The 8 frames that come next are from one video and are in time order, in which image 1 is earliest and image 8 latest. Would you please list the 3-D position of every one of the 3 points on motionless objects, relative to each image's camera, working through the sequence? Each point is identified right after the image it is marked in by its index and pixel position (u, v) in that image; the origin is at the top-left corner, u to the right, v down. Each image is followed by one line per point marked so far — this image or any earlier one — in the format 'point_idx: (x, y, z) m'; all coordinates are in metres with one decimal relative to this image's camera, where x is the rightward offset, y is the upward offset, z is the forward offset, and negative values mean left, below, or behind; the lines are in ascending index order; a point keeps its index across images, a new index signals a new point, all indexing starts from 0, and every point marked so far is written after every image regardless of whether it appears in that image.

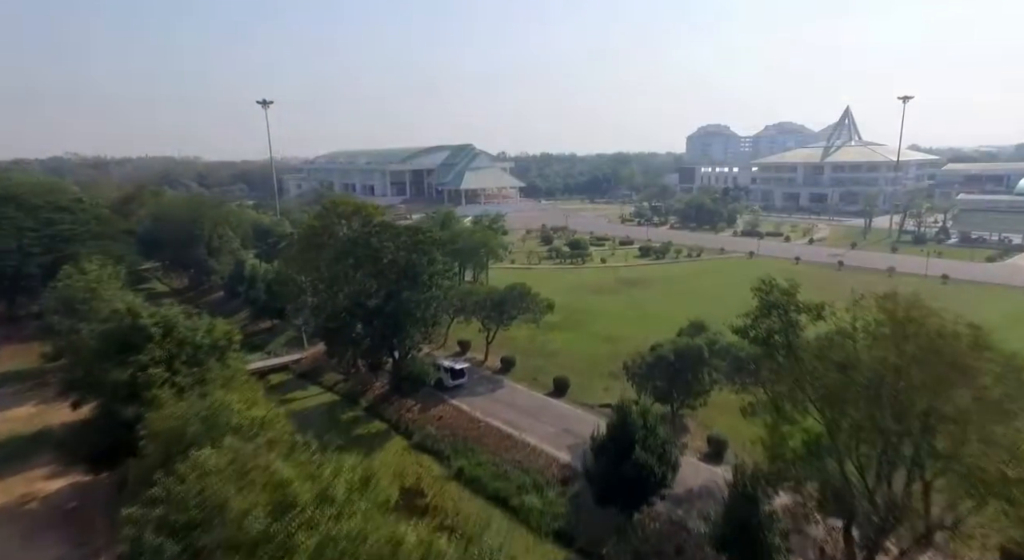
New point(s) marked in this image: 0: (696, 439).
0: (+3.8, -3.3, +11.9) m
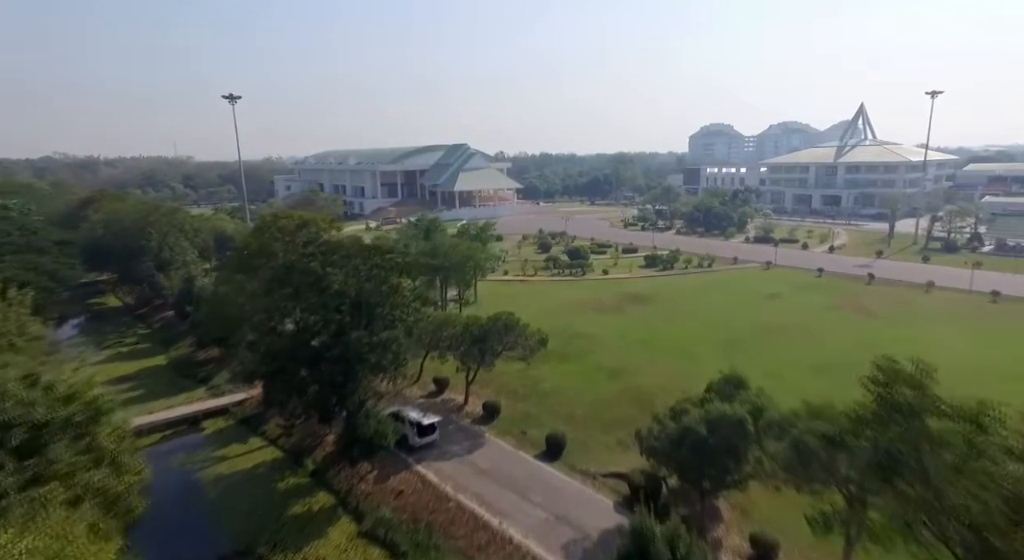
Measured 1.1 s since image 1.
0: (+3.4, -4.0, +9.0) m
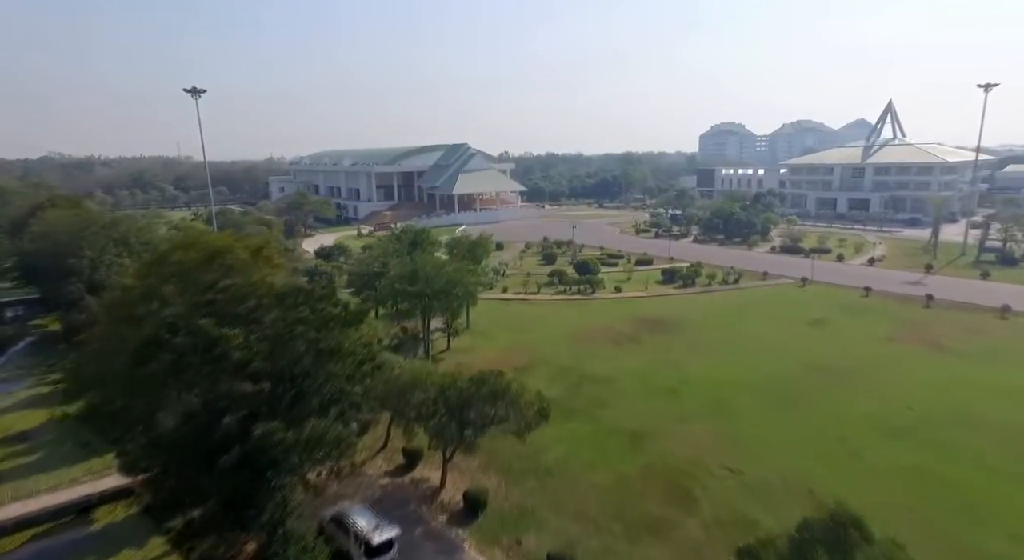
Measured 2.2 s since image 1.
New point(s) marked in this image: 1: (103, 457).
0: (+3.2, -4.8, +5.4) m
1: (-9.0, -3.9, +12.6) m
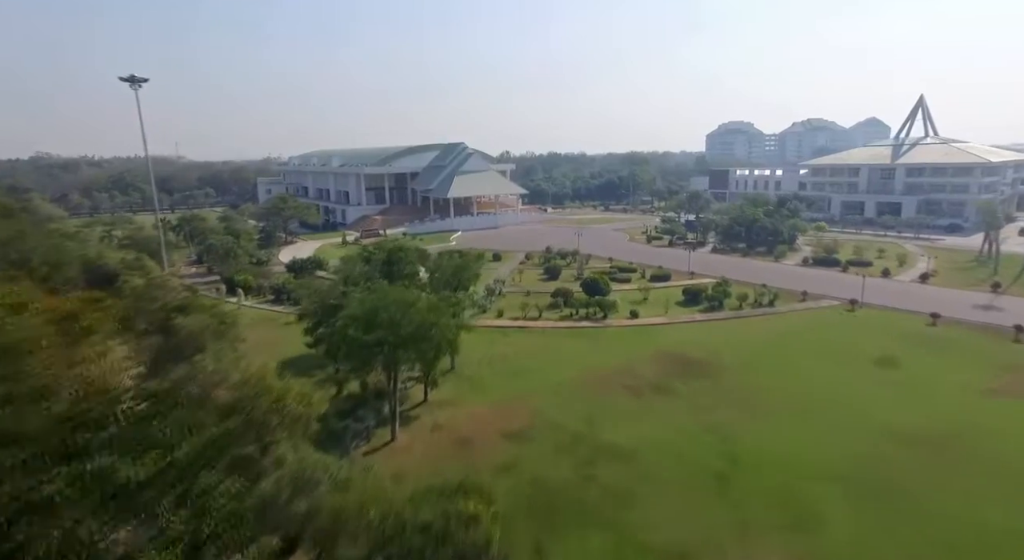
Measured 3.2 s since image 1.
0: (+3.0, -5.7, +1.5) m
1: (-9.2, -4.8, +8.7) m
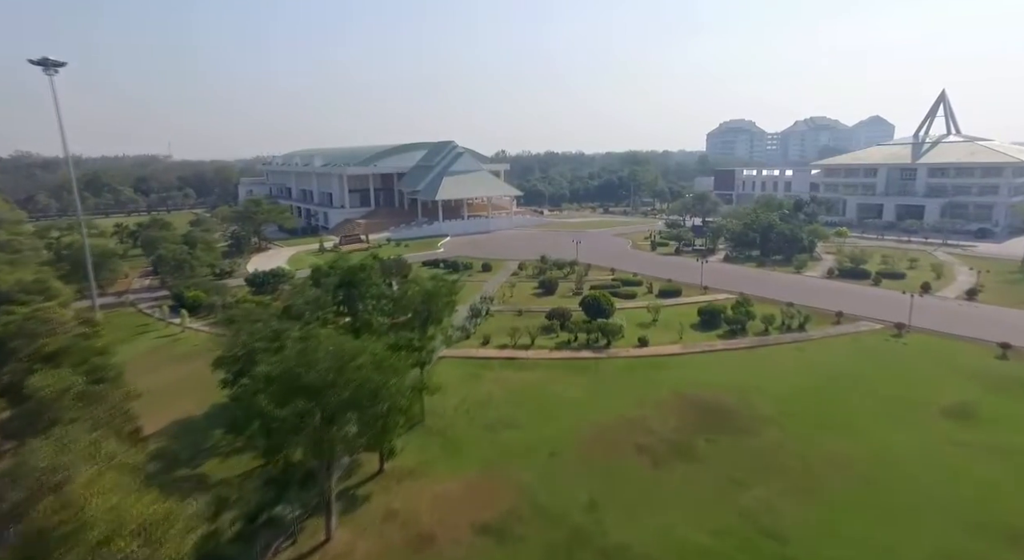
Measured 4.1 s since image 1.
0: (+2.7, -6.4, -1.8) m
1: (-9.6, -5.5, +5.3) m
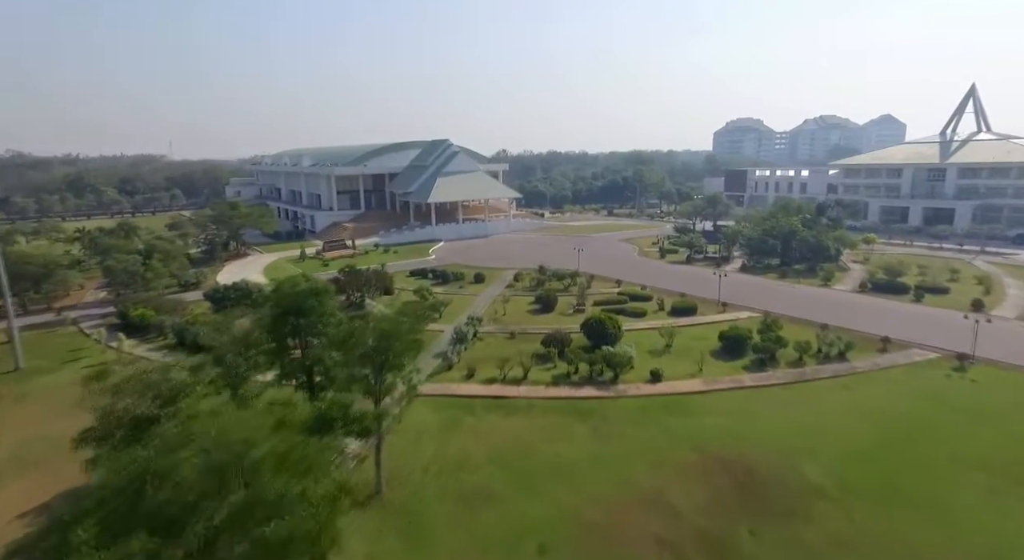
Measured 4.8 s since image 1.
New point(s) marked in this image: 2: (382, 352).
0: (+2.3, -7.0, -4.8) m
1: (-9.9, -6.1, +2.4) m
2: (-2.3, -1.3, +10.8) m
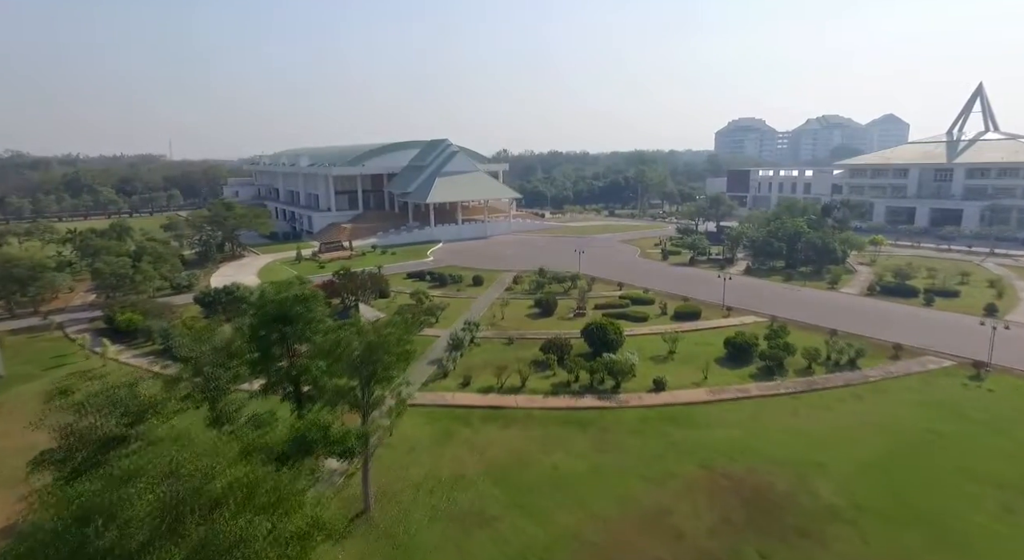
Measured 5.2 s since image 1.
0: (+2.1, -7.1, -5.4) m
1: (-10.0, -6.2, +1.8) m
2: (-2.4, -1.4, +10.2) m
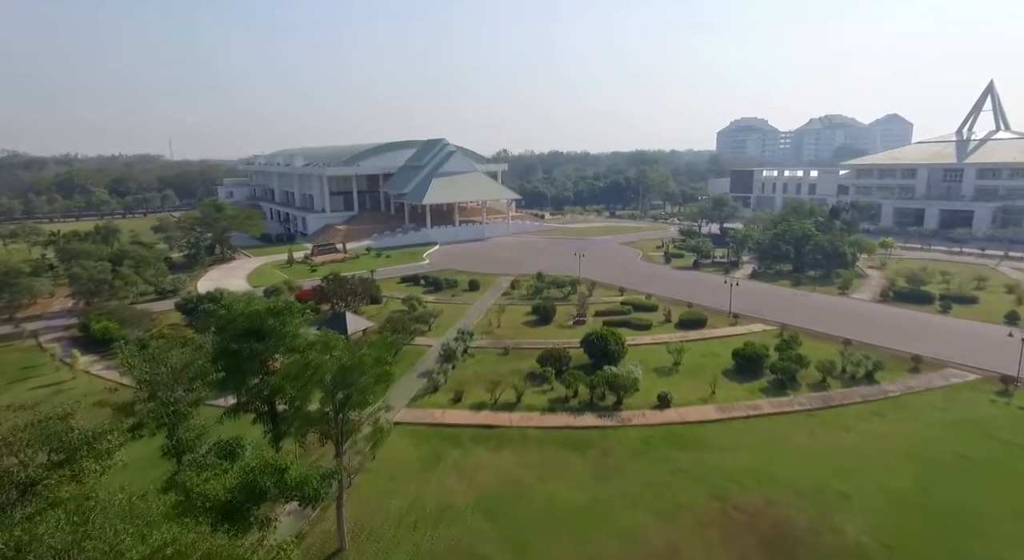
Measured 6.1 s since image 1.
0: (+2.0, -7.3, -6.4) m
1: (-10.2, -6.4, +0.8) m
2: (-2.6, -1.7, +9.2) m
